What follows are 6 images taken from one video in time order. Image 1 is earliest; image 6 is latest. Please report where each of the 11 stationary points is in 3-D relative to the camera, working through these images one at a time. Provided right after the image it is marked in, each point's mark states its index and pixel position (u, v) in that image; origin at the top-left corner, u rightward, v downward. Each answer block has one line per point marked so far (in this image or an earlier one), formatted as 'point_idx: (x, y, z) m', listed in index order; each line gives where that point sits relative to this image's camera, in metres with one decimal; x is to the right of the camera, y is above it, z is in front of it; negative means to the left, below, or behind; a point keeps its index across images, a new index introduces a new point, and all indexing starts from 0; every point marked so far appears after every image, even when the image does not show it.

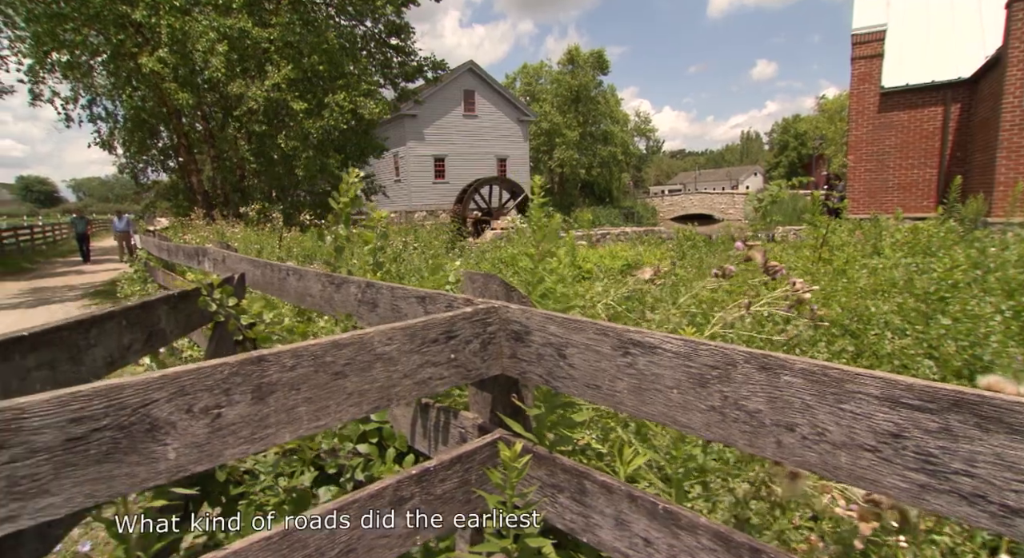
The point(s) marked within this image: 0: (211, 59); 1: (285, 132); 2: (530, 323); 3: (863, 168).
0: (-5.9, +4.4, +10.6) m
1: (-5.0, +3.4, +12.4) m
2: (0.0, -0.1, +1.4) m
3: (+7.3, +2.3, +11.2) m
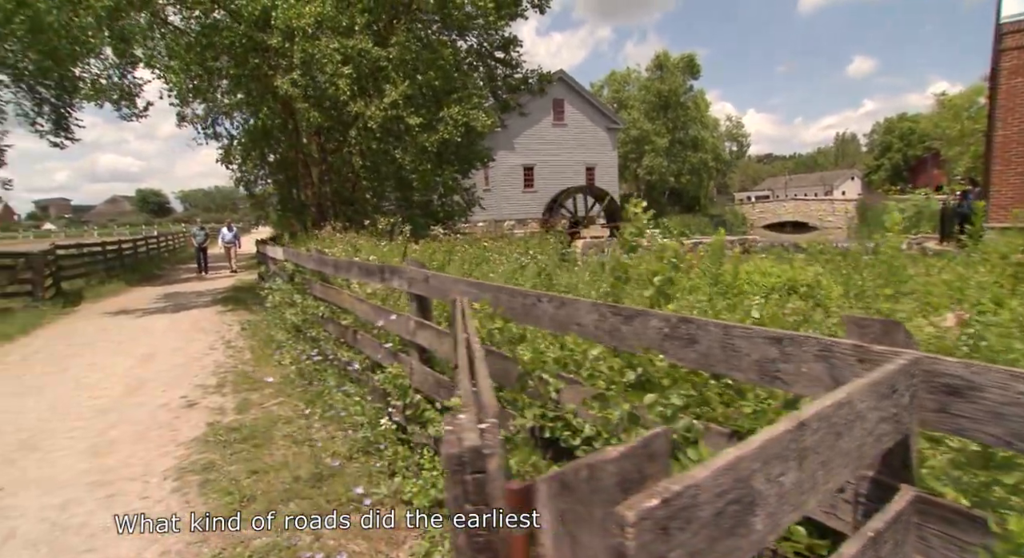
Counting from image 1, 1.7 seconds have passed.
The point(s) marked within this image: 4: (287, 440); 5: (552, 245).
0: (-3.6, +4.2, +11.2) m
1: (-2.5, +3.2, +12.9) m
2: (+1.1, -0.2, +1.3) m
3: (+9.6, +2.0, +10.1) m
4: (-1.9, -1.3, +4.4) m
5: (+0.9, +0.7, +10.8) m
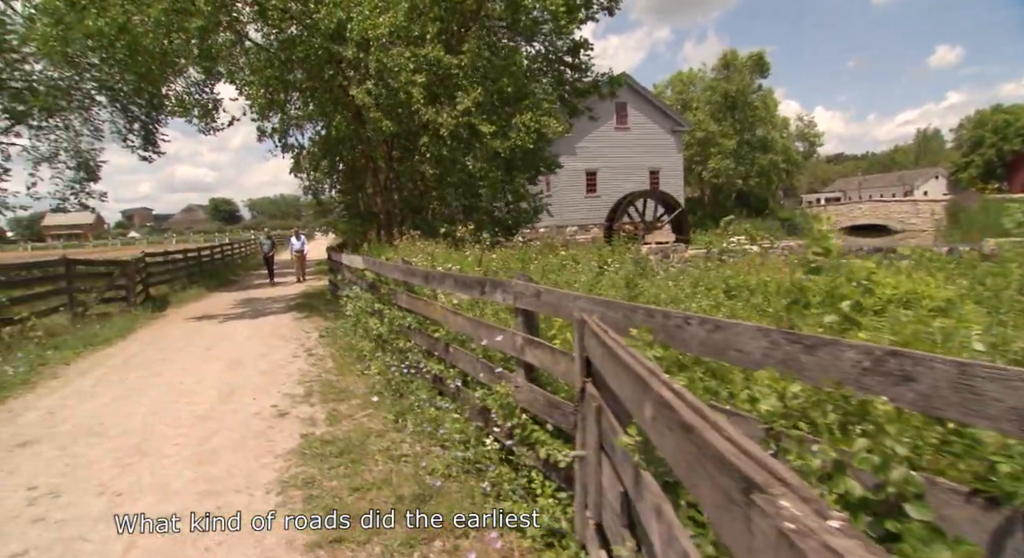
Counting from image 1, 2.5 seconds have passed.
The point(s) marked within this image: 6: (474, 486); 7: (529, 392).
0: (-2.1, +4.0, +11.3) m
1: (-0.8, +3.0, +12.9) m
2: (+1.6, -0.3, +0.9) m
3: (+10.9, +1.9, +9.0) m
4: (-1.0, -1.4, +4.4) m
5: (+2.3, +0.5, +10.5) m
6: (-0.3, -1.4, +3.7) m
7: (+0.1, -0.8, +3.6) m
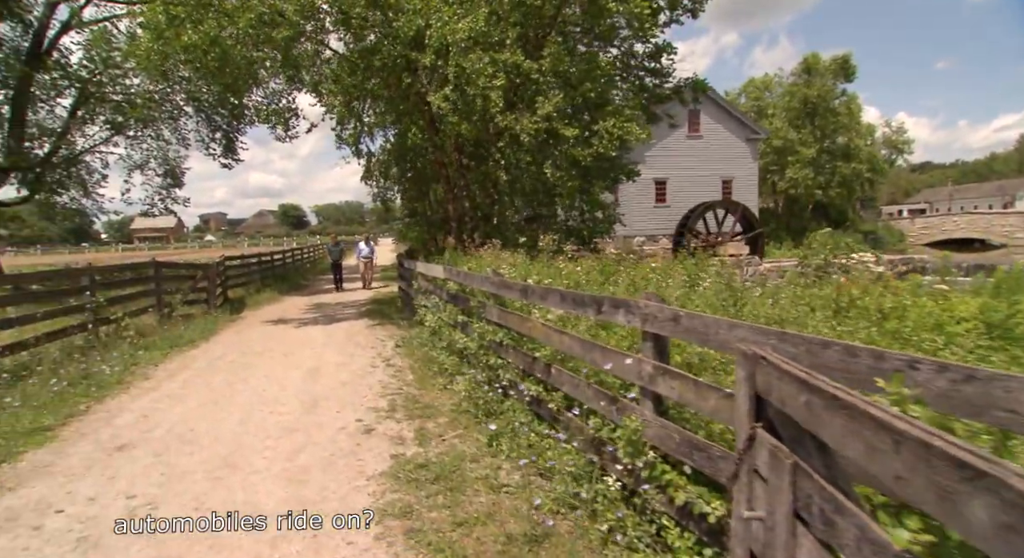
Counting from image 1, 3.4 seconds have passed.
0: (-0.5, +3.8, +11.1) m
1: (+0.9, +2.8, +12.6) m
2: (+2.1, -0.4, +0.4) m
3: (+12.2, +1.4, +7.5) m
4: (-0.2, -1.6, +4.0) m
5: (+3.8, +0.2, +9.9) m
6: (+0.5, -1.6, +3.3) m
7: (+0.9, -0.9, +3.1) m
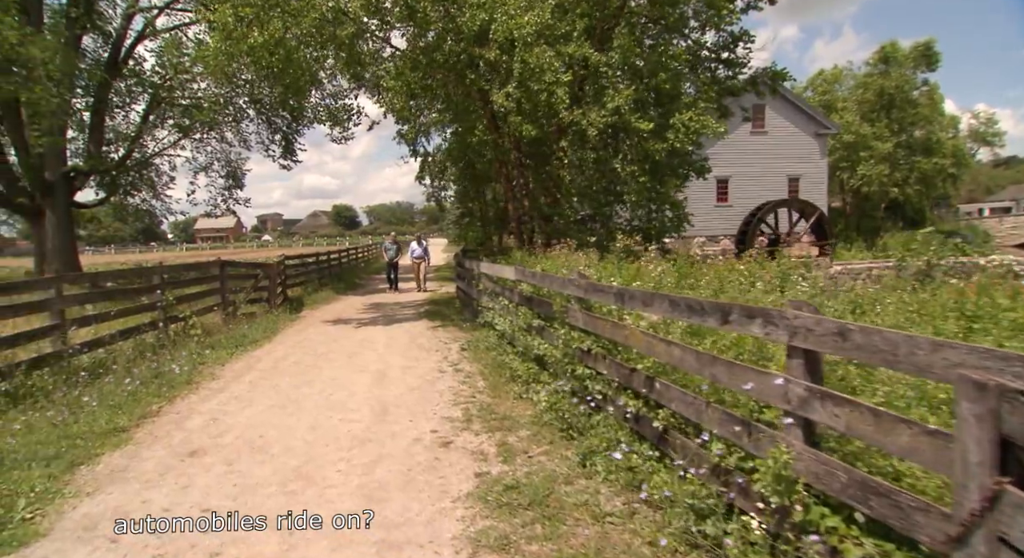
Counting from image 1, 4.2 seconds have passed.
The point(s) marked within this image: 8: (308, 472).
0: (+0.8, +3.8, +10.7) m
1: (+2.4, +2.7, +12.0) m
2: (+2.5, -0.5, -0.2) m
3: (+13.1, +1.3, +6.0) m
4: (+0.5, -1.6, +3.6) m
5: (+5.0, +0.1, +9.1) m
6: (+1.1, -1.6, +2.8) m
7: (+1.5, -0.9, +2.6) m
8: (-1.7, -1.6, +4.4) m
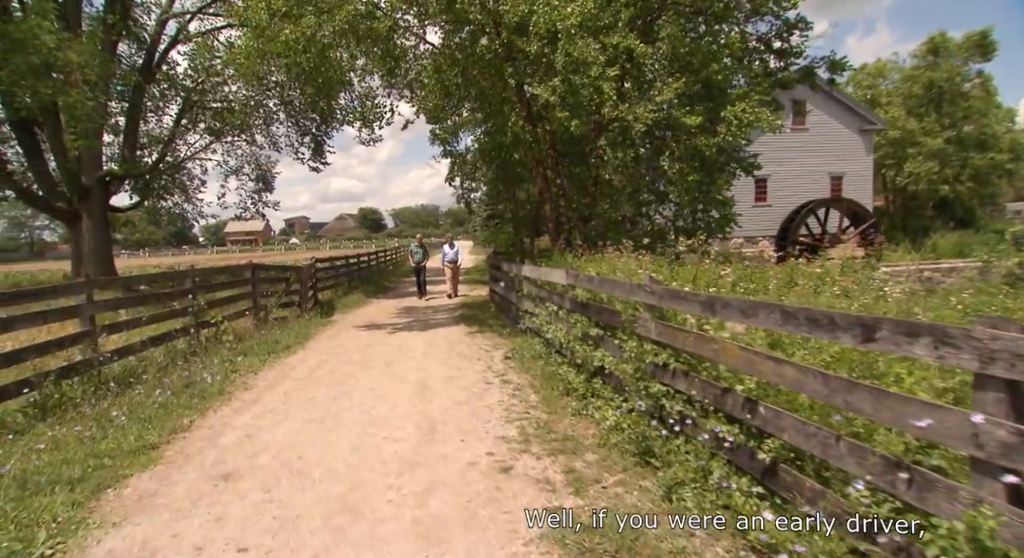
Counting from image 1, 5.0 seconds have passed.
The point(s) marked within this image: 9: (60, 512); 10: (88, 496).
0: (+1.6, +3.7, +10.1) m
1: (+3.2, +2.7, +11.4) m
2: (+2.9, -0.5, -0.9) m
3: (+13.7, +1.2, +4.9) m
4: (+1.0, -1.6, +3.0) m
5: (+5.7, +0.1, +8.3) m
6: (+1.6, -1.6, +2.2) m
7: (+1.9, -0.9, +2.0) m
8: (-1.1, -1.6, +3.9) m
9: (-3.1, -1.6, +3.7) m
10: (-3.2, -1.6, +4.0) m
